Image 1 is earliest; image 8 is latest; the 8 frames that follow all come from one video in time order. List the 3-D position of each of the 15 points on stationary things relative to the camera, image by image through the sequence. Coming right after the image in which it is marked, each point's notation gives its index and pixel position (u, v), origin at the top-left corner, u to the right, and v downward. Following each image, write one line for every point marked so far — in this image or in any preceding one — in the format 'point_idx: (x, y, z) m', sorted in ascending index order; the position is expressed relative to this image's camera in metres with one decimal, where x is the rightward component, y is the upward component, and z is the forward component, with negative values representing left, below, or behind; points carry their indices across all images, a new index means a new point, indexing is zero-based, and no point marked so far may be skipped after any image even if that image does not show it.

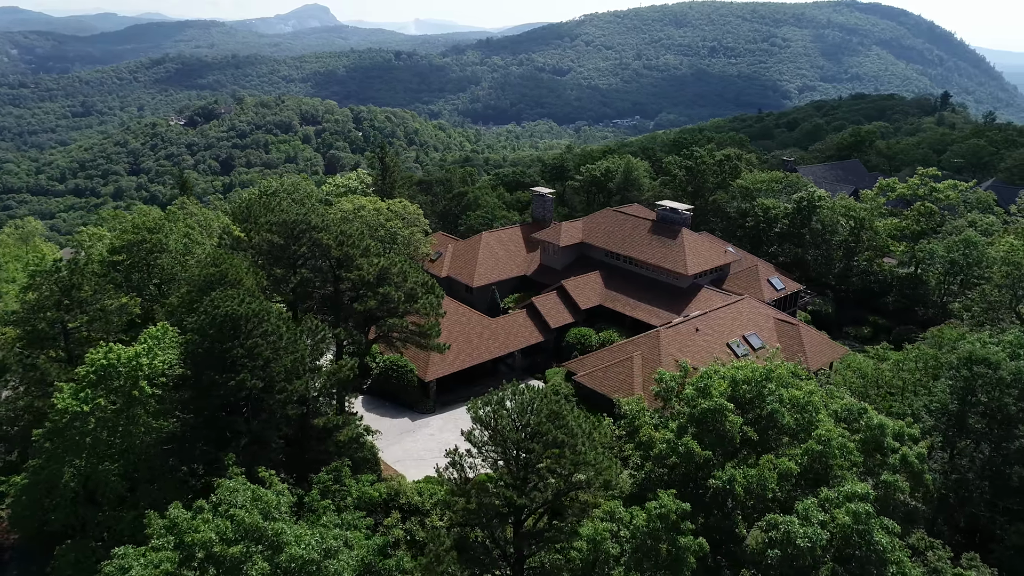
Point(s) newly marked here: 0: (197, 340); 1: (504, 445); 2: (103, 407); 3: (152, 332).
0: (-7.9, -1.3, +18.4) m
1: (0.0, -3.5, +16.1) m
2: (-9.8, -2.9, +17.2) m
3: (-9.1, -1.1, +18.3) m
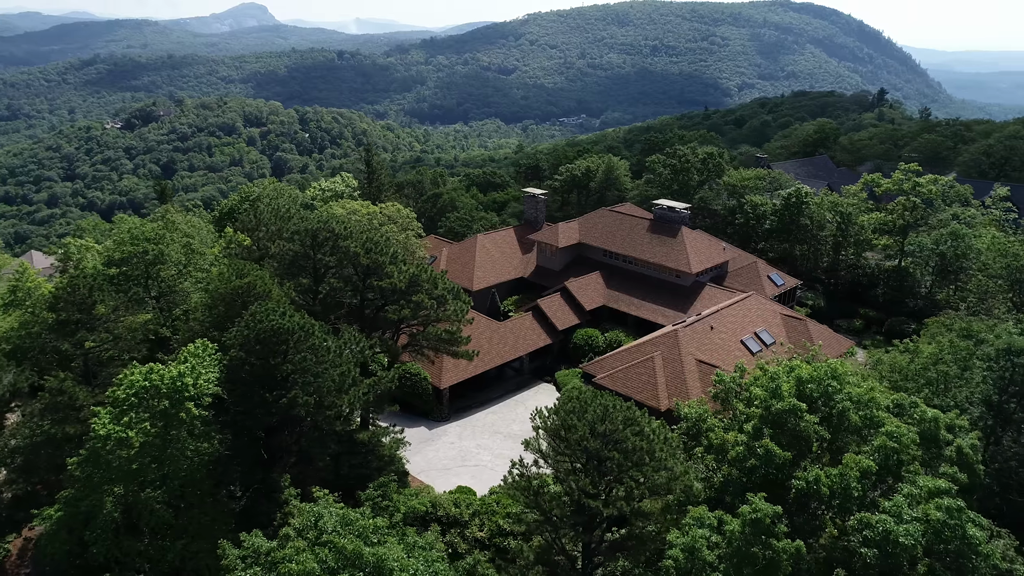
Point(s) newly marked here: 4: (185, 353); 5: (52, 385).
0: (-6.5, -1.7, +17.5) m
1: (+1.6, -3.6, +15.8) m
2: (-8.3, -3.3, +16.2) m
3: (-7.7, -1.5, +17.4) m
4: (-7.8, -1.6, +17.3) m
5: (-12.0, -2.7, +19.1) m
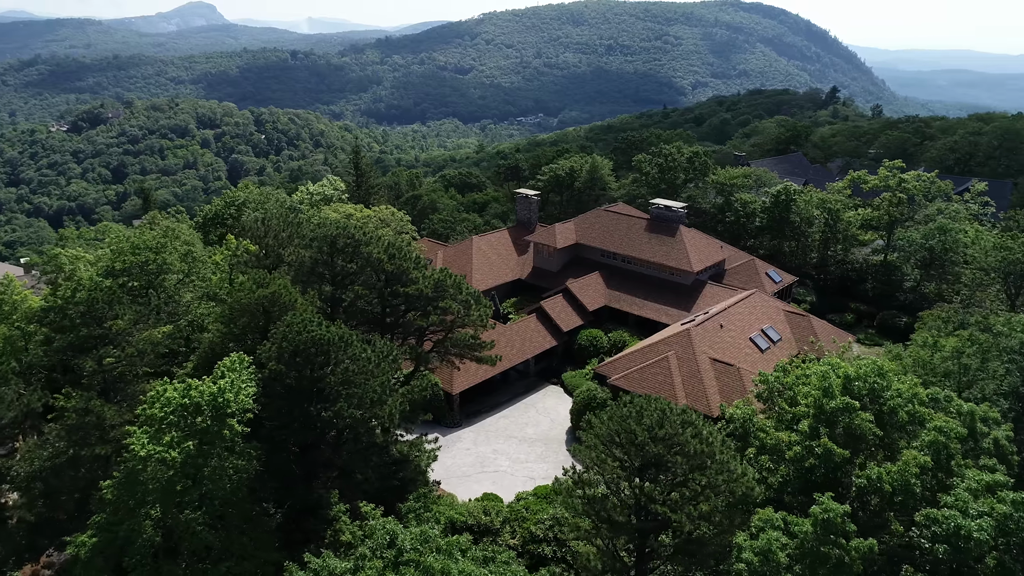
0: (-5.4, -1.9, +16.9) m
1: (+2.8, -3.7, +15.7) m
2: (-7.1, -3.5, +15.6) m
3: (-6.6, -1.8, +16.7) m
4: (-6.7, -1.8, +16.6) m
5: (-11.0, -3.1, +18.3) m
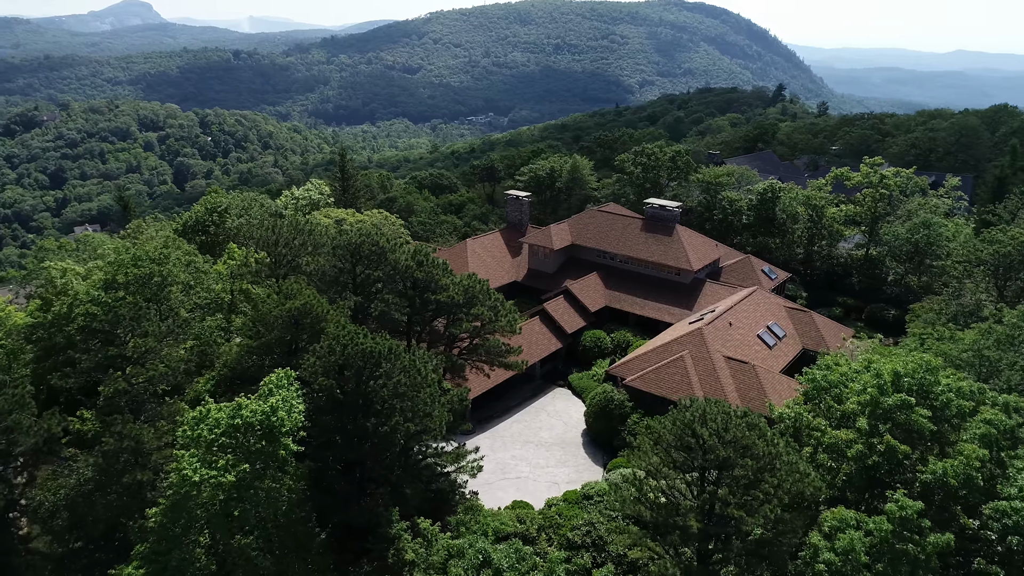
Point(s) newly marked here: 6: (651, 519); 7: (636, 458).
0: (-4.1, -2.2, +16.4) m
1: (+4.3, -3.8, +15.6) m
2: (-5.6, -3.9, +14.9) m
3: (-5.3, -2.1, +16.0) m
4: (-5.4, -2.1, +15.9) m
5: (-9.7, -3.5, +17.3) m
6: (+3.4, -5.3, +16.3) m
7: (+3.2, -4.2, +17.5) m
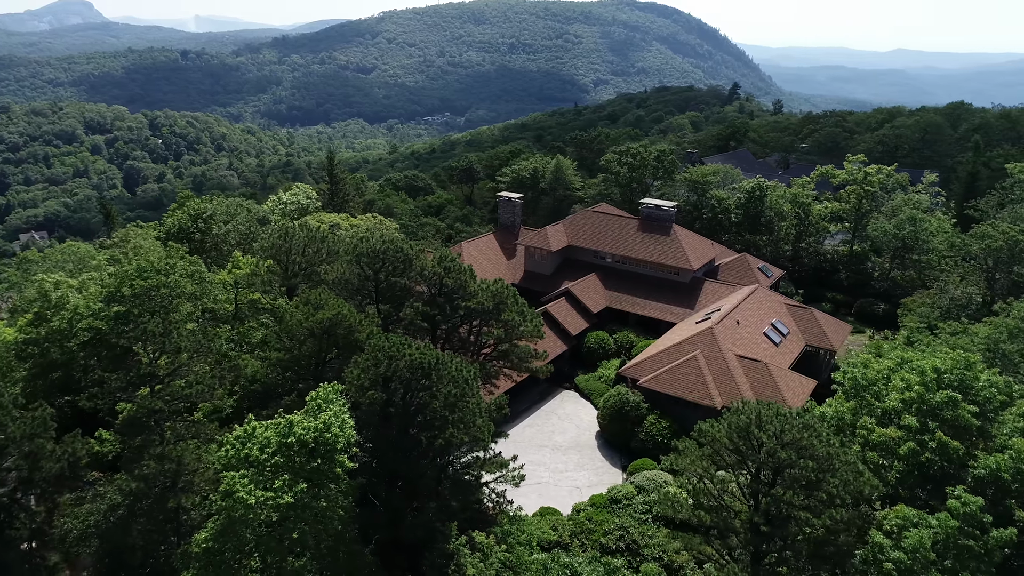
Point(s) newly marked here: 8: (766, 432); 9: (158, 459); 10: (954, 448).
0: (-2.9, -2.4, +15.9) m
1: (+5.5, -3.8, +15.7) m
2: (-4.3, -4.1, +14.3) m
3: (-4.1, -2.3, +15.5) m
4: (-4.2, -2.4, +15.4) m
5: (-8.6, -3.8, +16.5) m
6: (+4.6, -5.4, +16.2) m
7: (+4.4, -4.3, +17.4) m
8: (+5.5, -3.1, +15.5) m
9: (-8.1, -3.9, +16.1) m
10: (+9.4, -3.4, +15.2) m
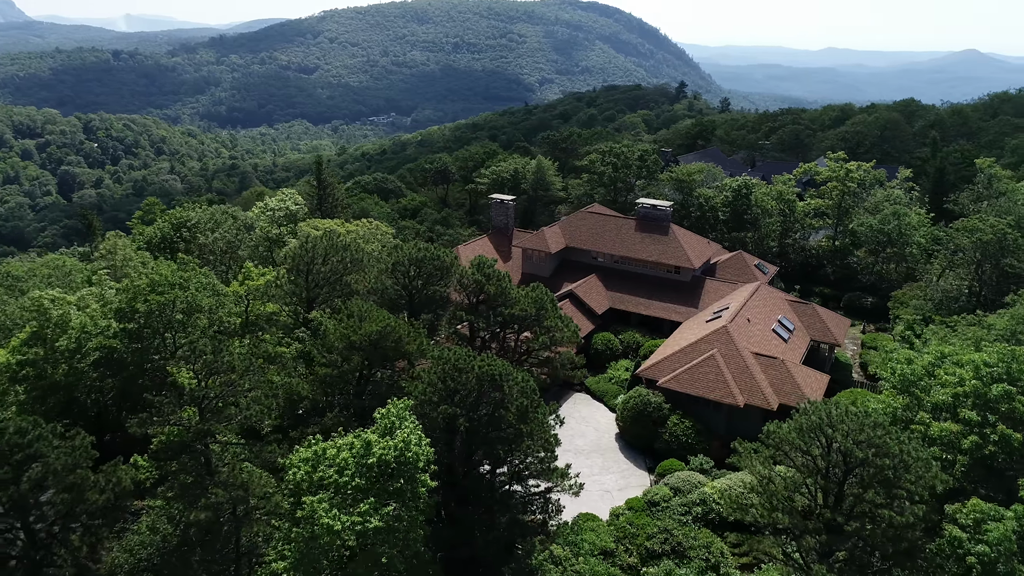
0: (-1.3, -2.7, +15.4) m
1: (+7.1, -3.8, +15.8) m
2: (-2.6, -4.4, +13.7) m
3: (-2.4, -2.6, +14.9) m
4: (-2.5, -2.6, +14.8) m
5: (-6.9, -4.2, +15.6) m
6: (+6.2, -5.4, +16.3) m
7: (+5.9, -4.3, +17.4) m
8: (+7.1, -3.1, +15.7) m
9: (-6.5, -4.2, +15.3) m
10: (+11.1, -3.3, +15.6) m
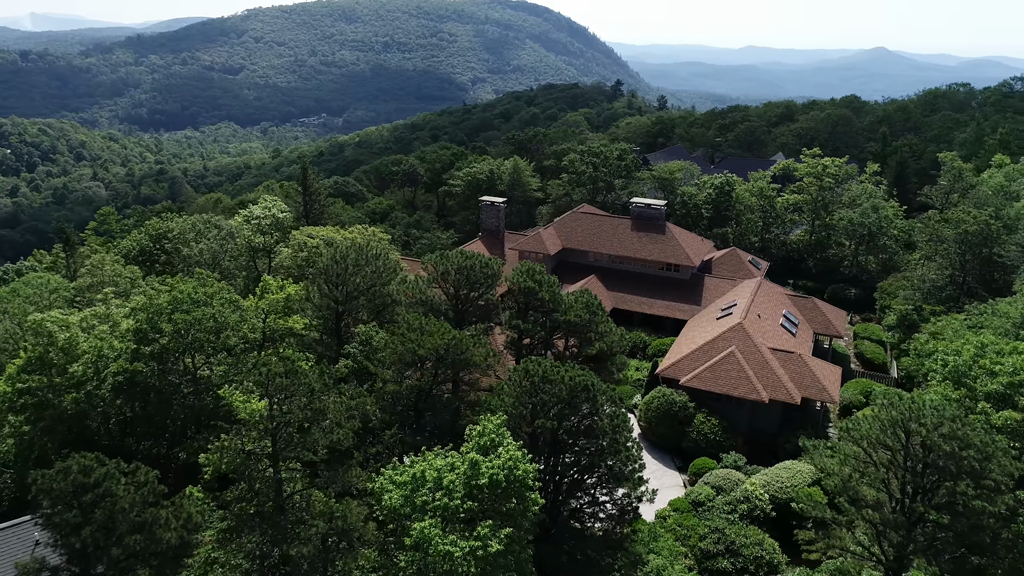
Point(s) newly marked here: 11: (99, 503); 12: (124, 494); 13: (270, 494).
0: (+0.7, -2.9, +15.0) m
1: (+9.1, -3.8, +16.1) m
2: (-0.4, -4.6, +13.2) m
3: (-0.4, -2.8, +14.4) m
4: (-0.5, -2.9, +14.3) m
5: (-4.9, -4.6, +14.7) m
6: (+8.2, -5.4, +16.5) m
7: (+7.7, -4.3, +17.6) m
8: (+9.1, -3.1, +15.9) m
9: (-4.4, -4.6, +14.4) m
10: (+13.0, -3.1, +16.2) m
11: (-7.8, -4.1, +13.6) m
12: (-7.5, -4.0, +13.9) m
13: (-5.4, -4.3, +15.7) m
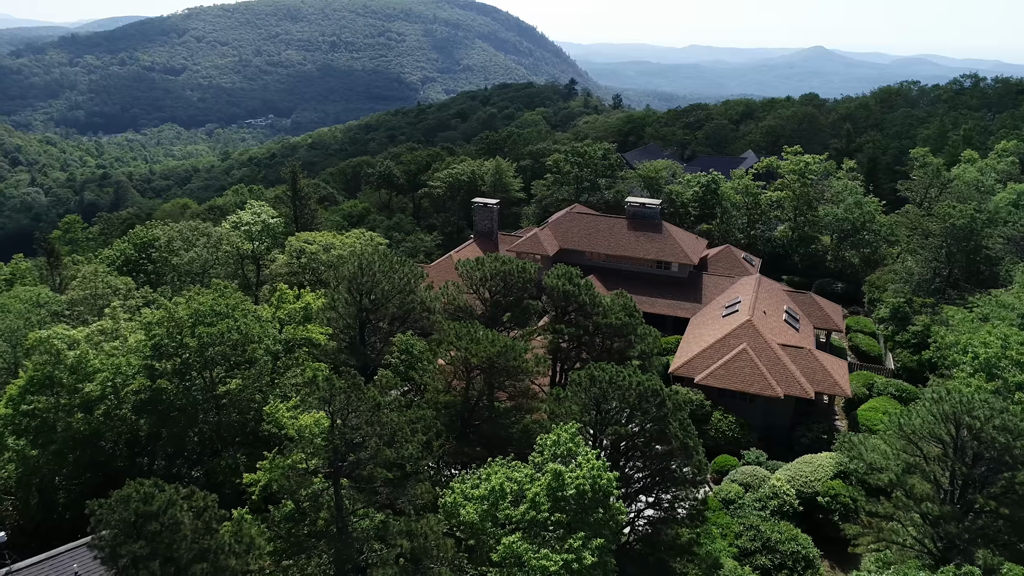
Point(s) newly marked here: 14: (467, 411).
0: (+2.1, -2.9, +14.7) m
1: (+10.5, -3.7, +16.4) m
2: (+1.2, -4.7, +12.9) m
3: (+1.1, -2.9, +14.1) m
4: (+1.0, -3.0, +14.0) m
5: (-3.4, -4.8, +14.1) m
6: (+9.6, -5.3, +16.8) m
7: (+9.0, -4.2, +17.8) m
8: (+10.4, -3.0, +16.3) m
9: (-2.9, -4.8, +13.9) m
10: (+14.3, -2.9, +16.8) m
11: (-6.3, -4.4, +12.8) m
12: (-6.0, -4.3, +13.2) m
13: (-3.9, -4.5, +15.1) m
14: (-0.8, -2.8, +17.4) m
